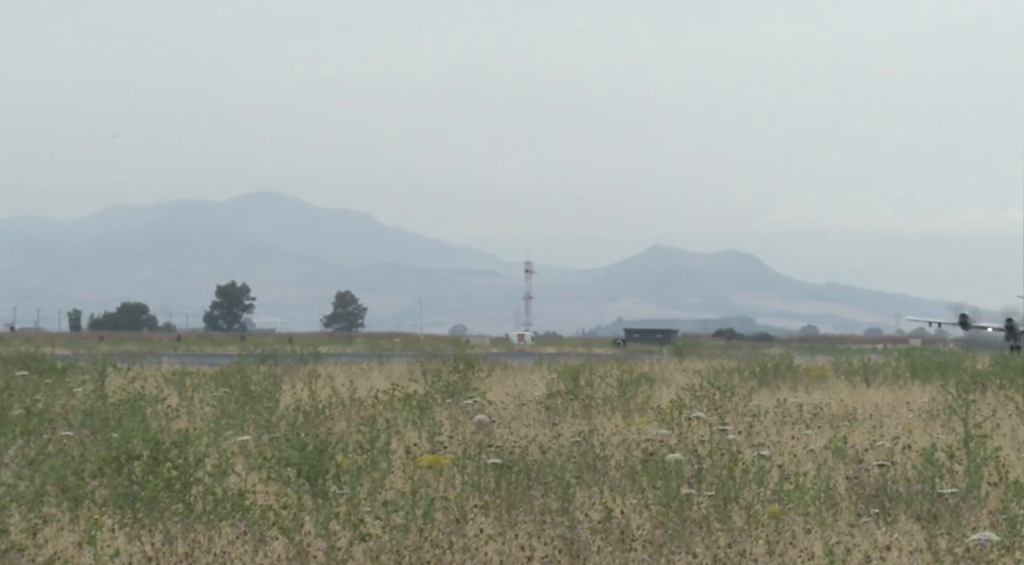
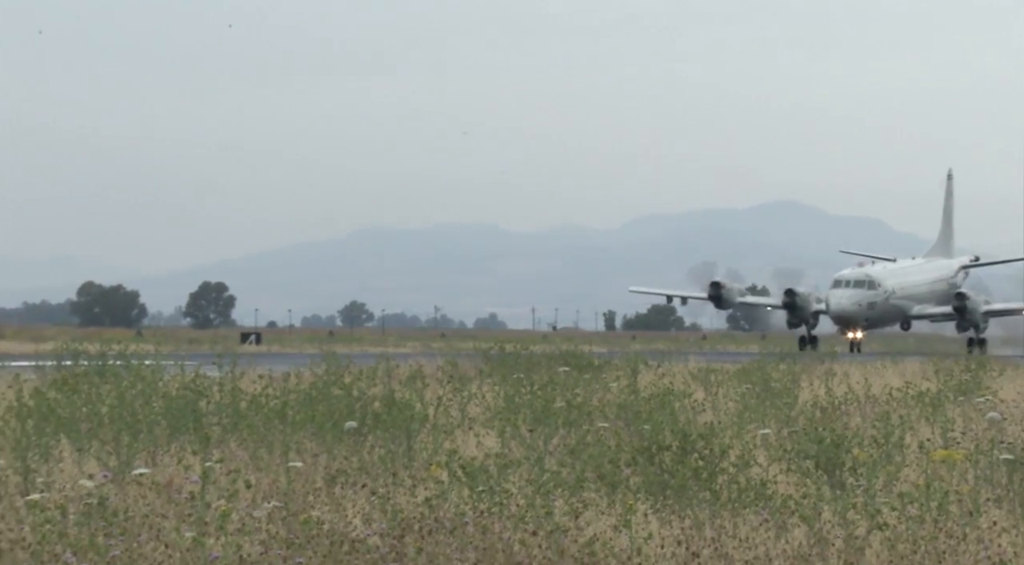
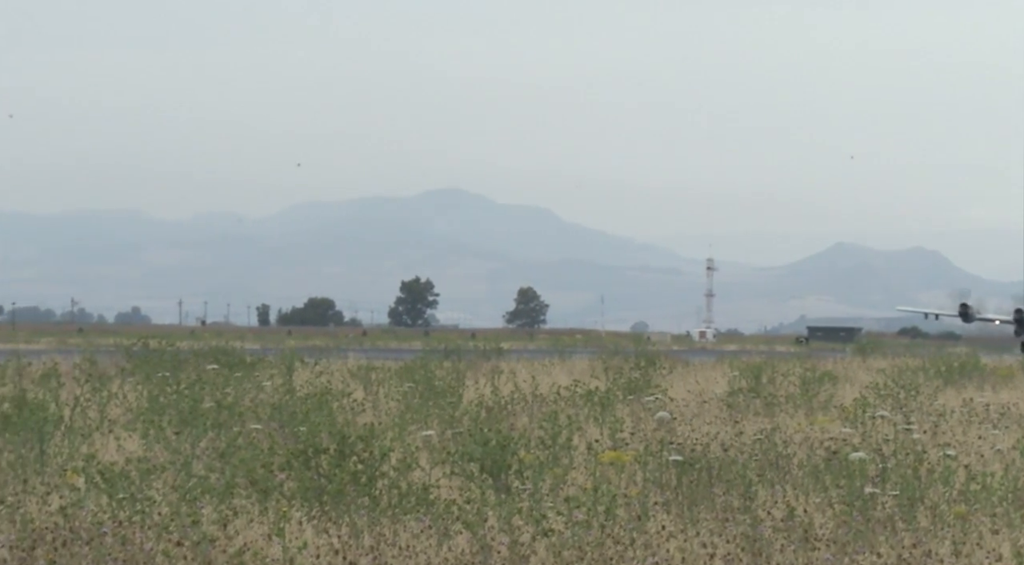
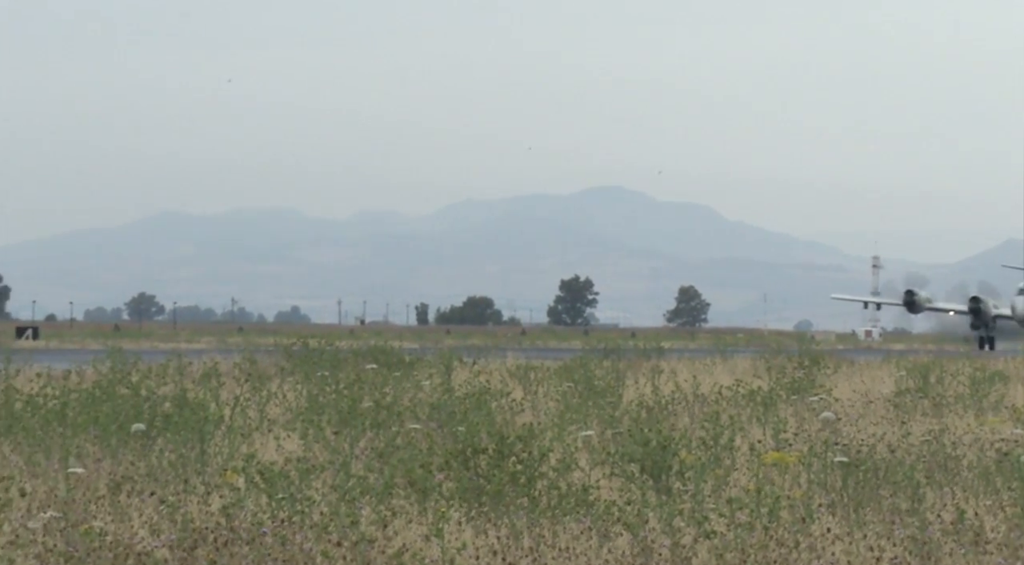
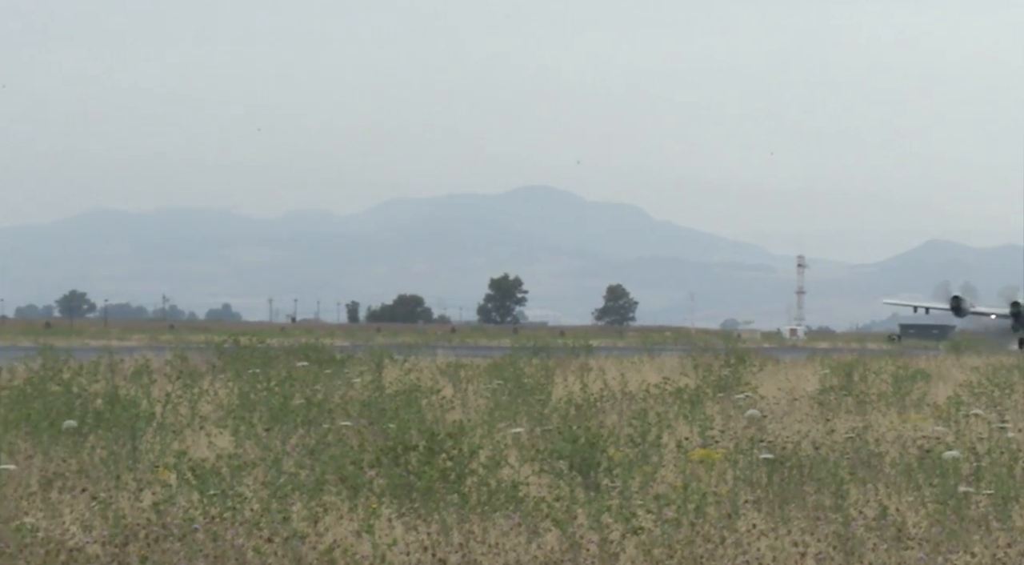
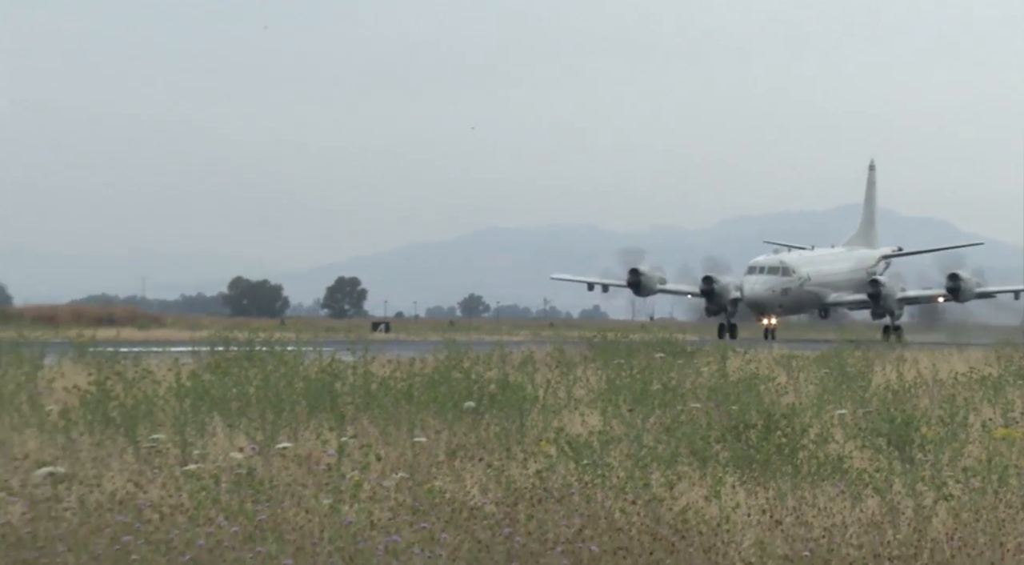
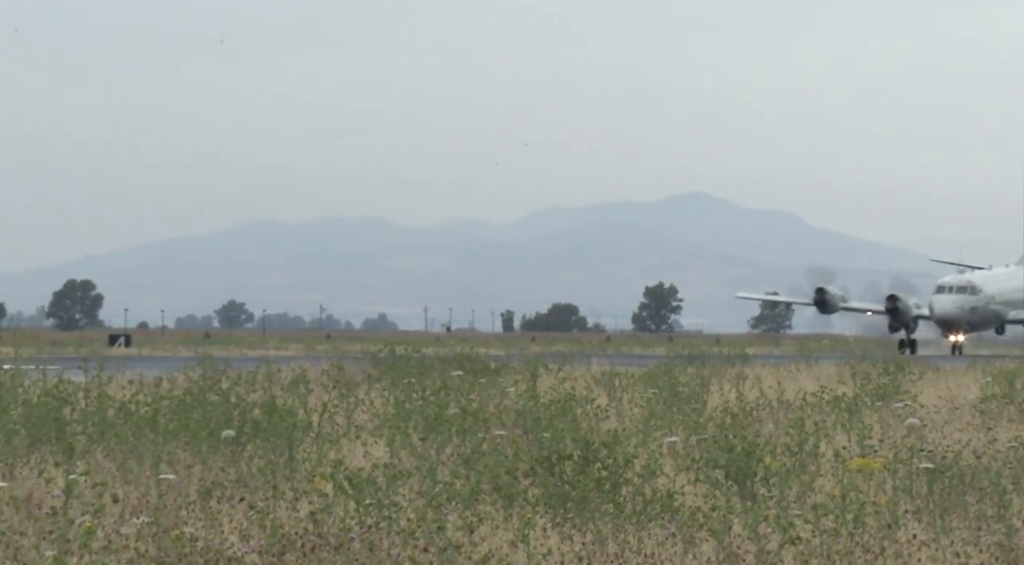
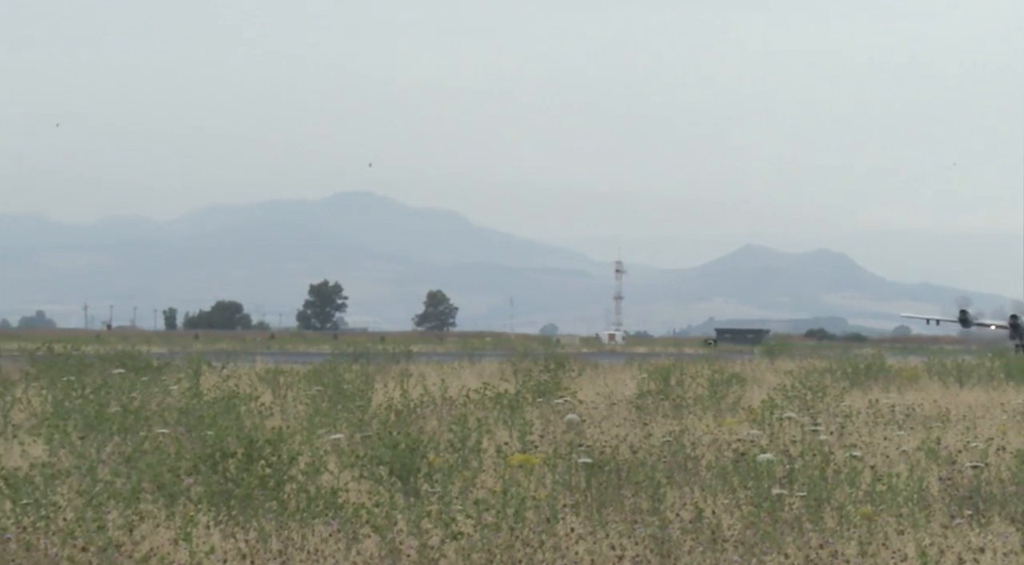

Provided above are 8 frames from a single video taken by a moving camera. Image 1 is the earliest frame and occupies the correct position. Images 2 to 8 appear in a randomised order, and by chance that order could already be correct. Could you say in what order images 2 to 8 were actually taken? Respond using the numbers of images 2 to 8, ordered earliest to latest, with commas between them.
8, 3, 5, 4, 7, 2, 6
